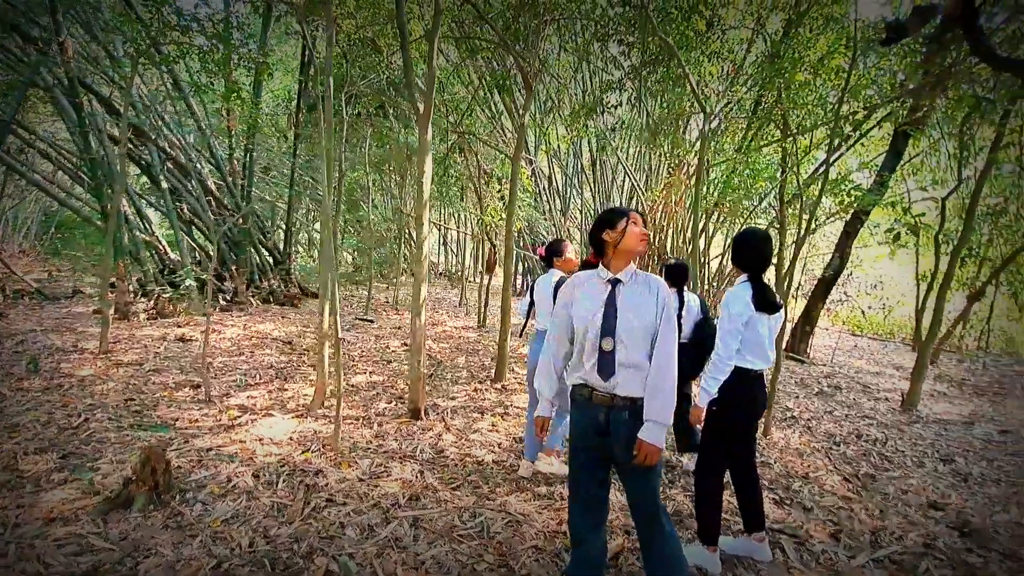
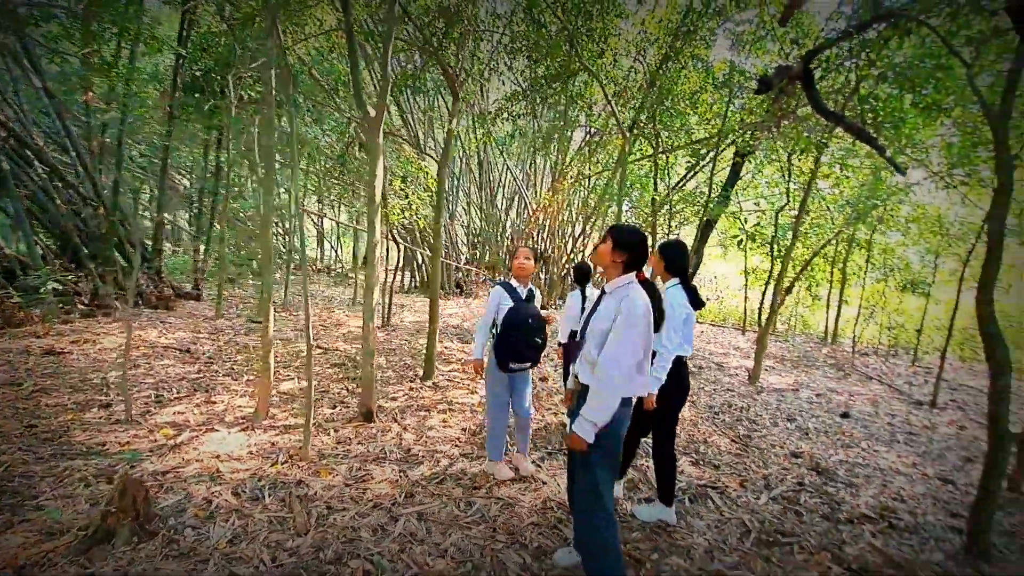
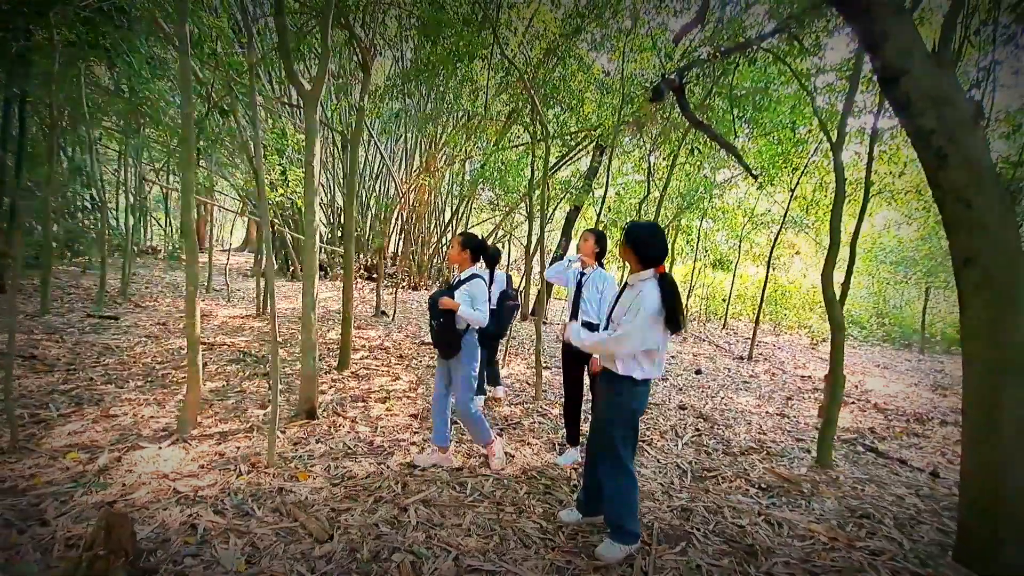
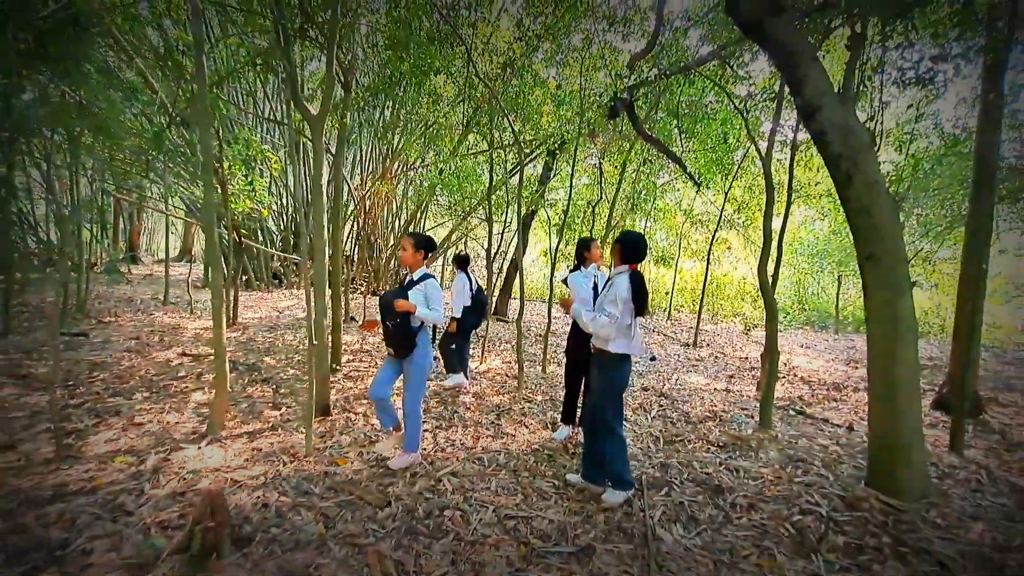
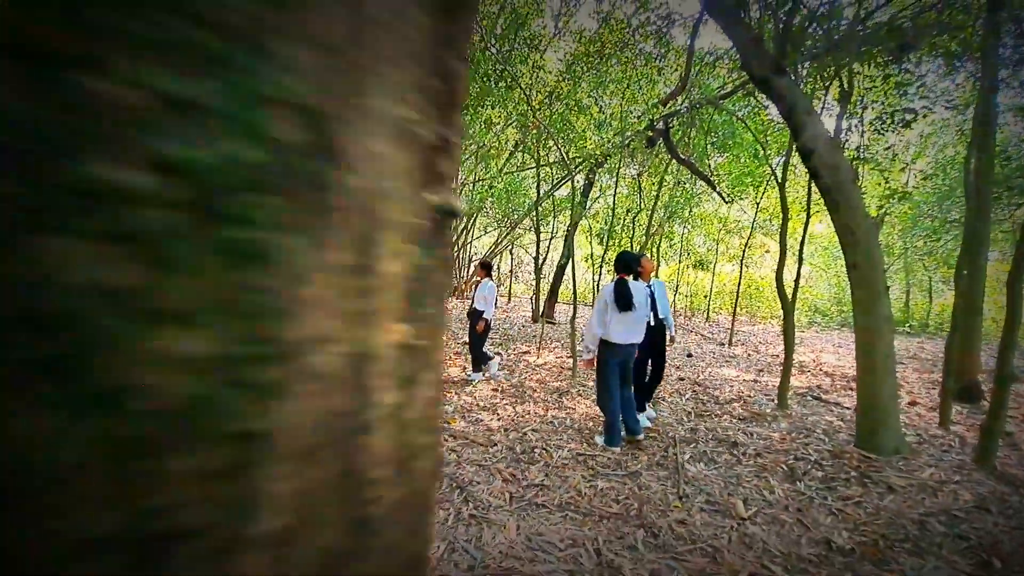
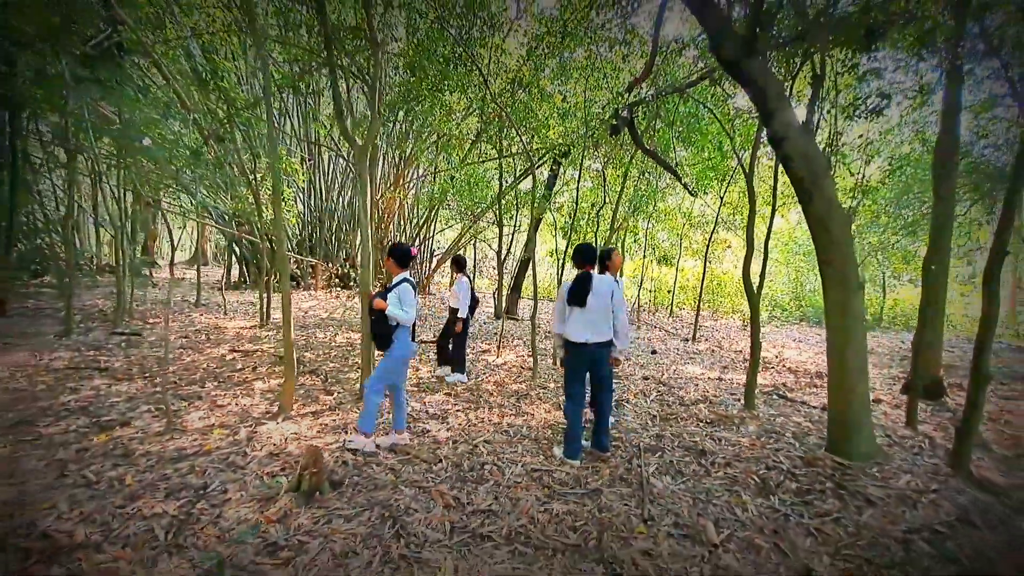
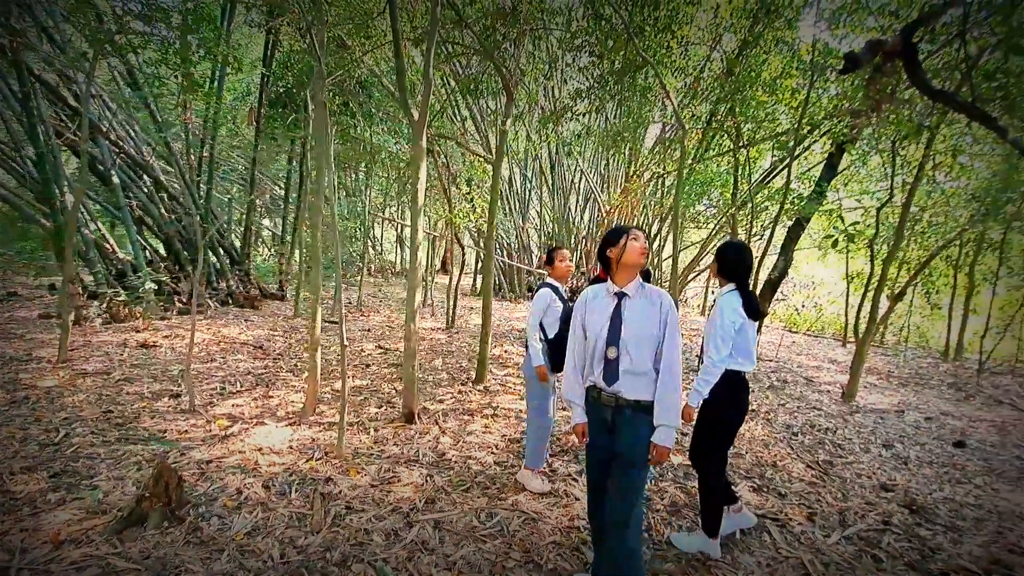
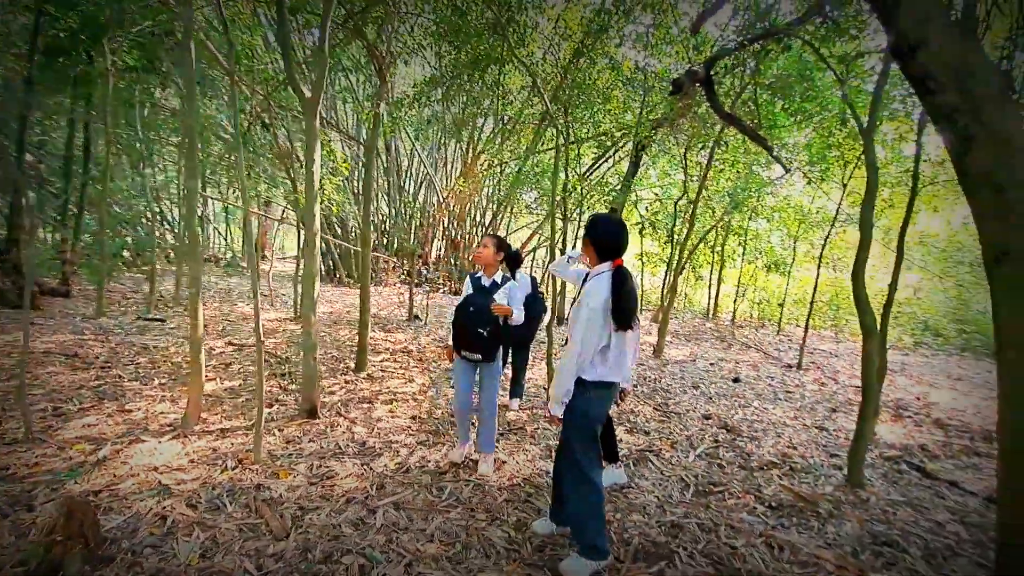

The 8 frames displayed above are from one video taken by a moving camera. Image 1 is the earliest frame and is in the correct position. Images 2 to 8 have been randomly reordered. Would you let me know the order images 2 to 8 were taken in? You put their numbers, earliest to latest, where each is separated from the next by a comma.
7, 2, 8, 3, 4, 6, 5
